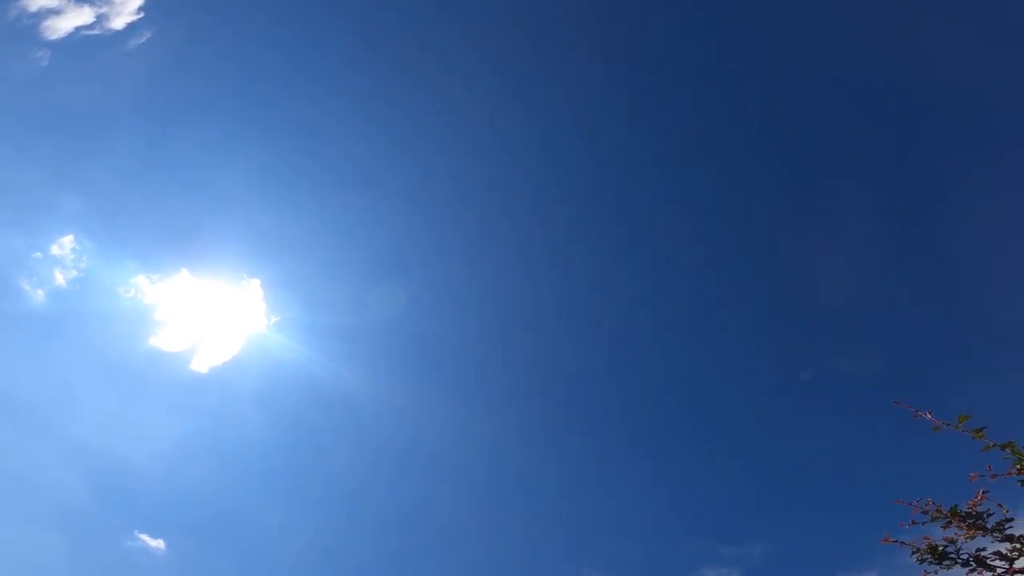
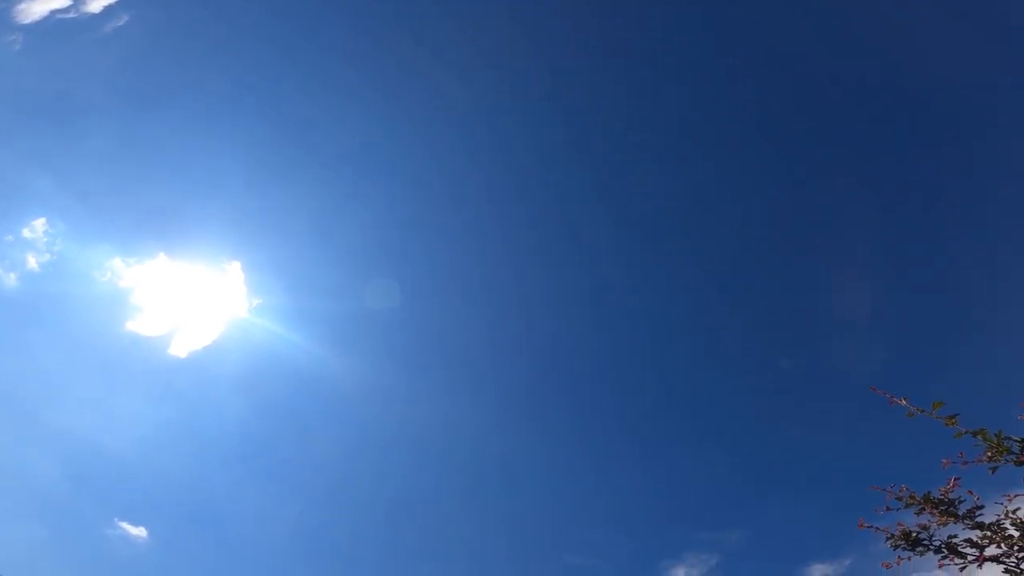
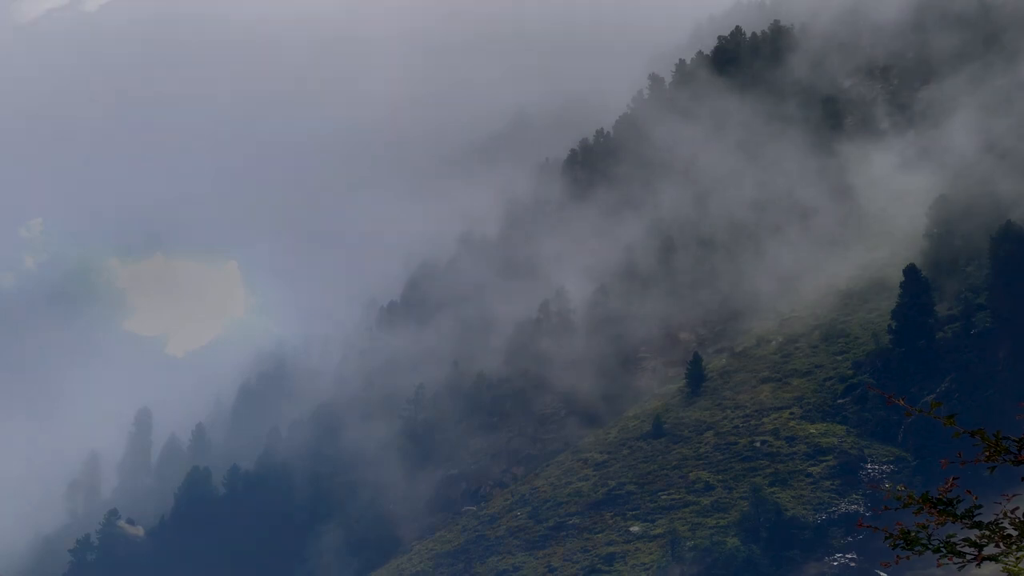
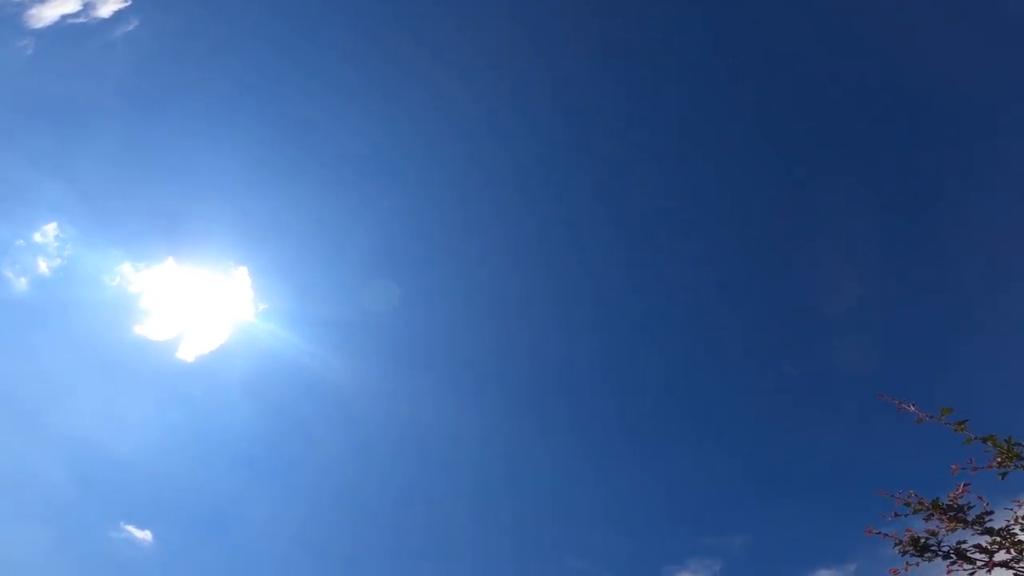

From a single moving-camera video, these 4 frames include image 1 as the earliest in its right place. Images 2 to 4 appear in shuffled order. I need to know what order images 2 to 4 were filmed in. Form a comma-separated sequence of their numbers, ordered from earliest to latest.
4, 2, 3
